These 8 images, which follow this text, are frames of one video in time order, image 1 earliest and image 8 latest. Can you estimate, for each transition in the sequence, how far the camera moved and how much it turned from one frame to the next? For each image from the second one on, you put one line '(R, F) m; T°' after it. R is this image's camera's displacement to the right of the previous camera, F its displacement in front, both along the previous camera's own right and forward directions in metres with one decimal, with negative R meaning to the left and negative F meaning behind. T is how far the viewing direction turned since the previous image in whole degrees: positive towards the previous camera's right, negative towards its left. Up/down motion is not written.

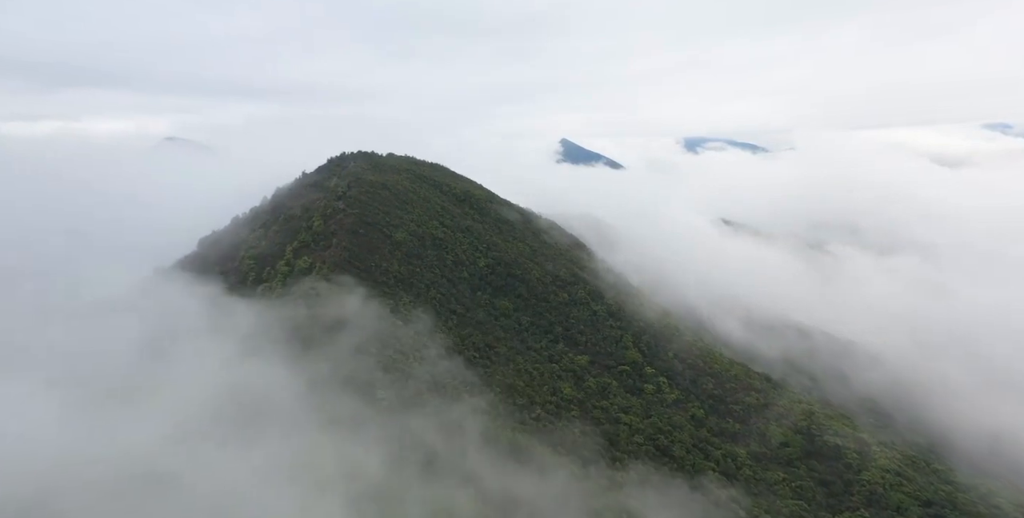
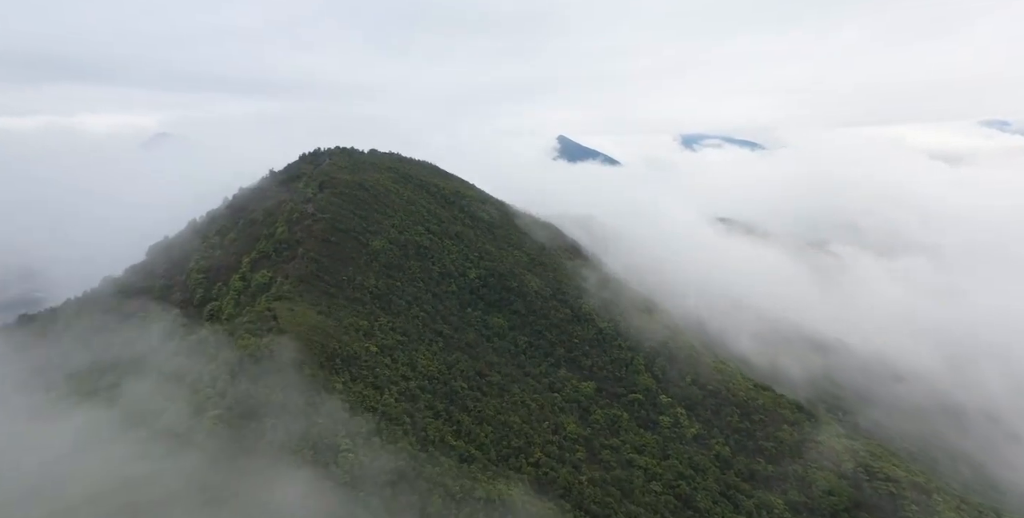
(+0.3, +8.6) m; 0°
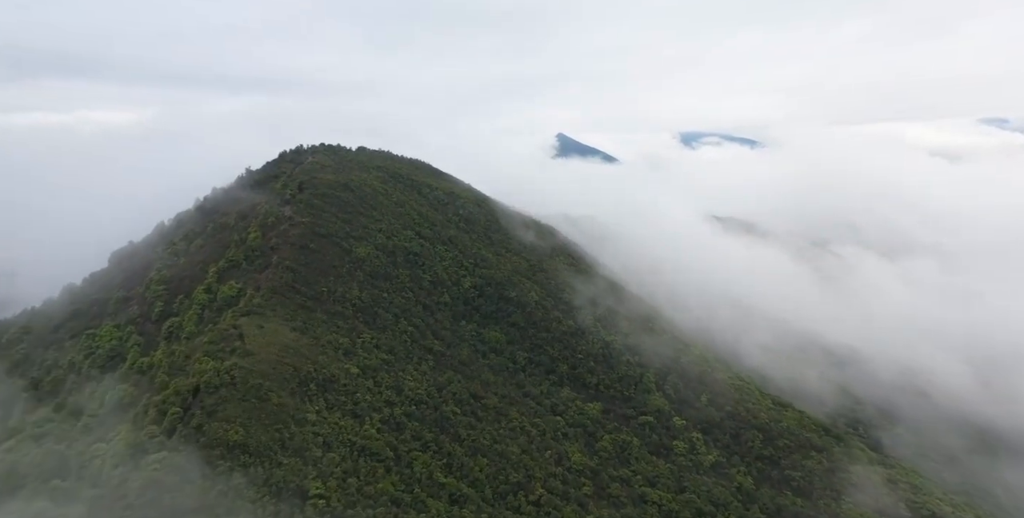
(+0.1, +5.3) m; 0°
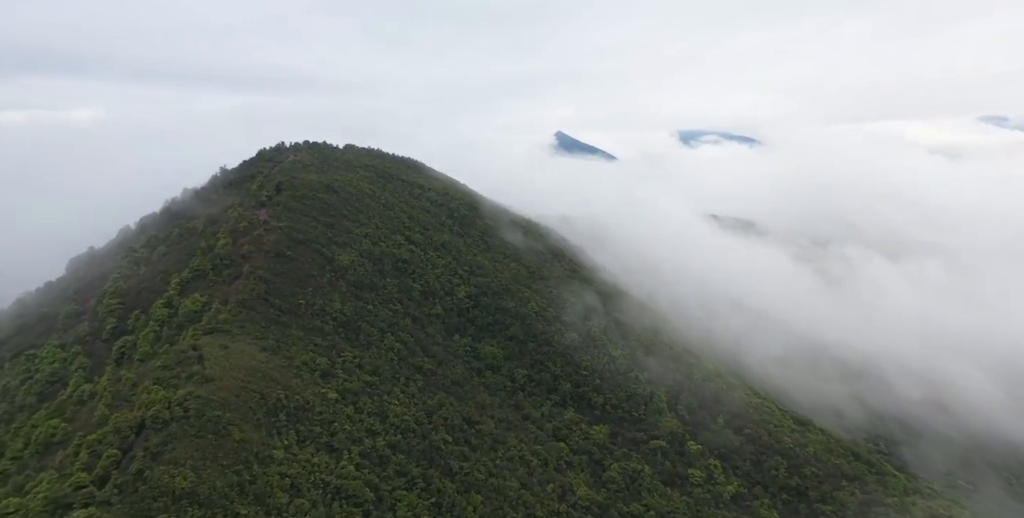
(+0.1, +4.8) m; 0°
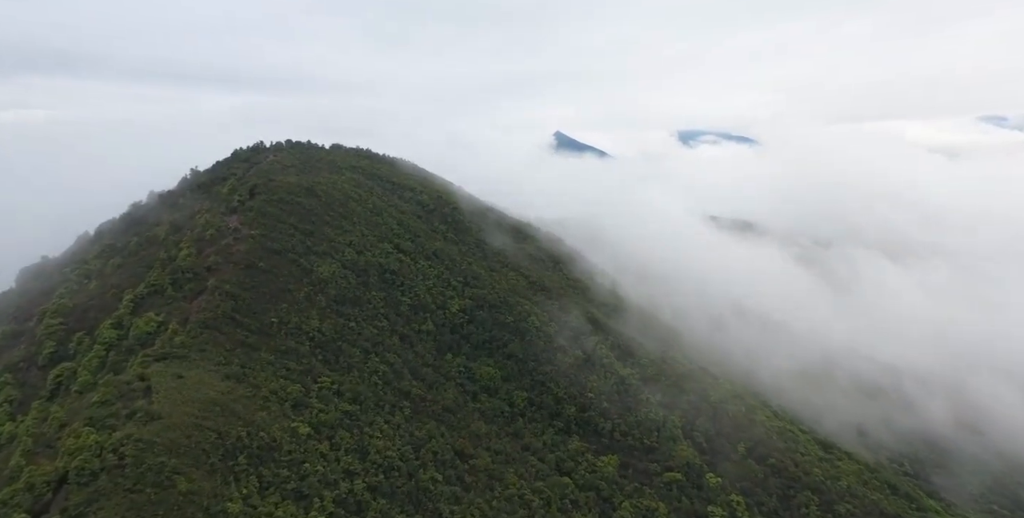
(+0.1, +4.7) m; 0°
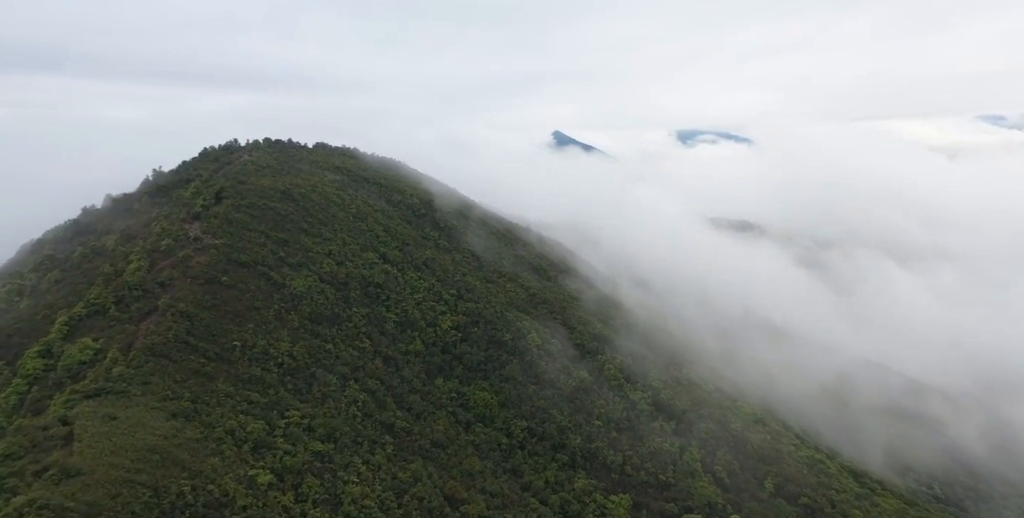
(+0.1, +4.9) m; 0°
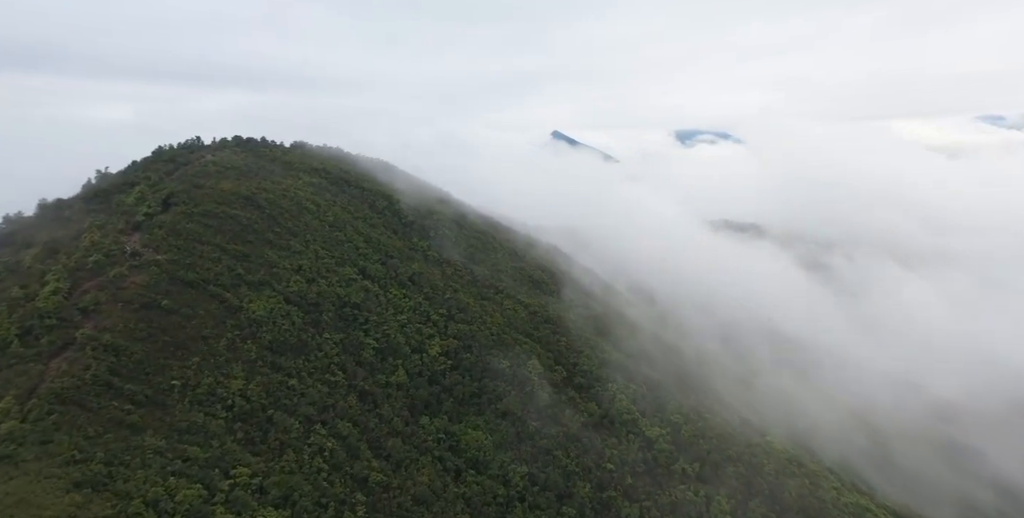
(+0.1, +5.8) m; 0°
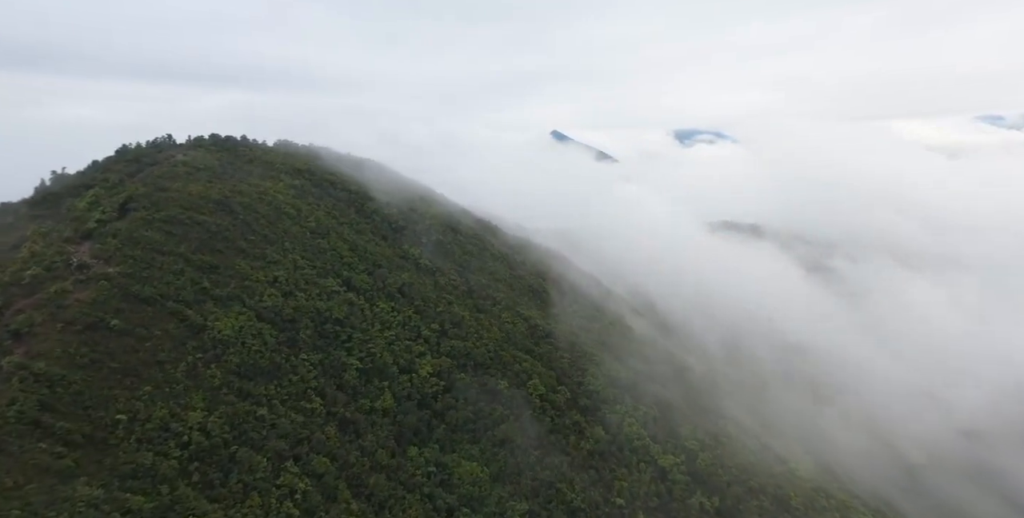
(+0.1, +3.7) m; 0°
